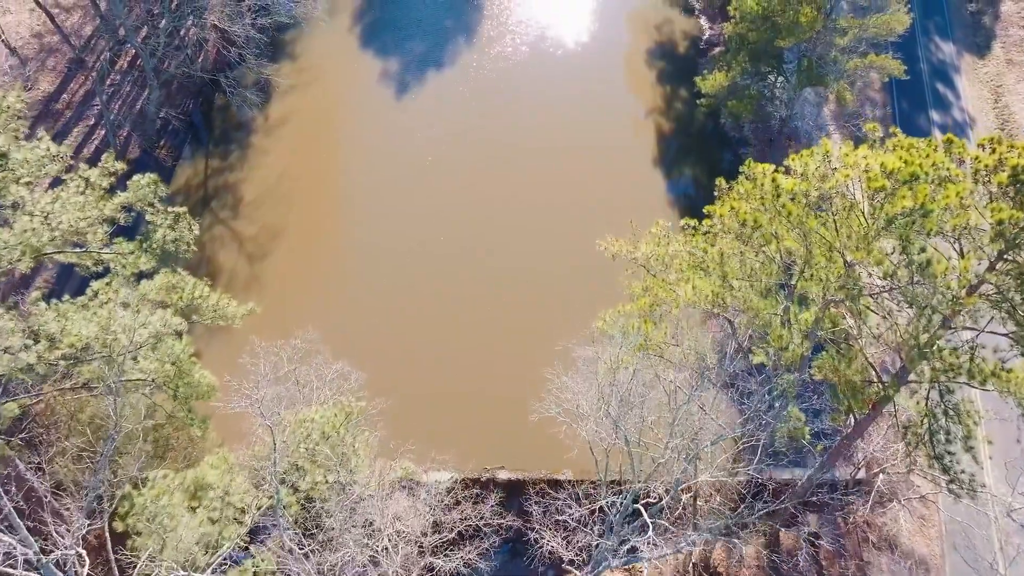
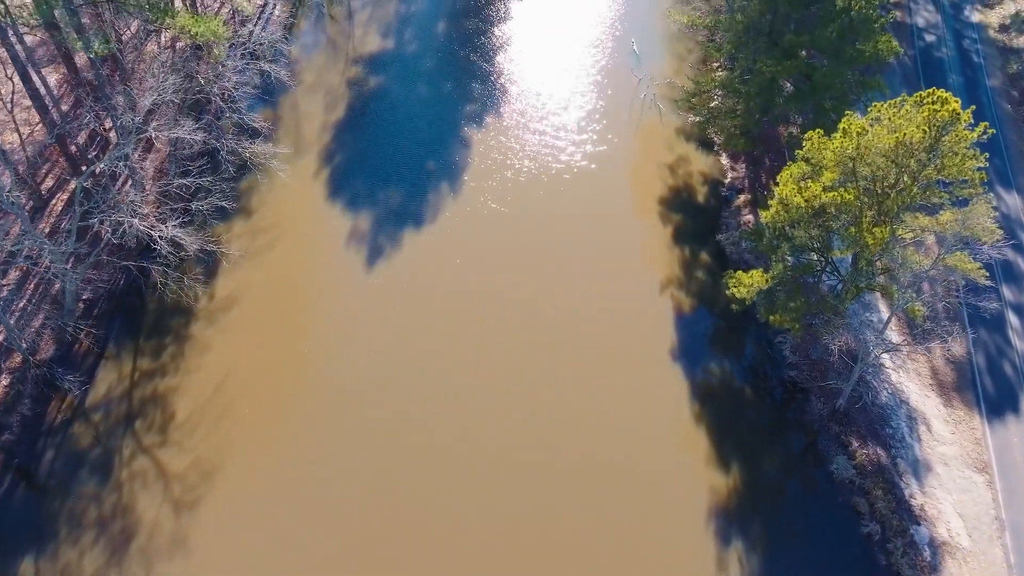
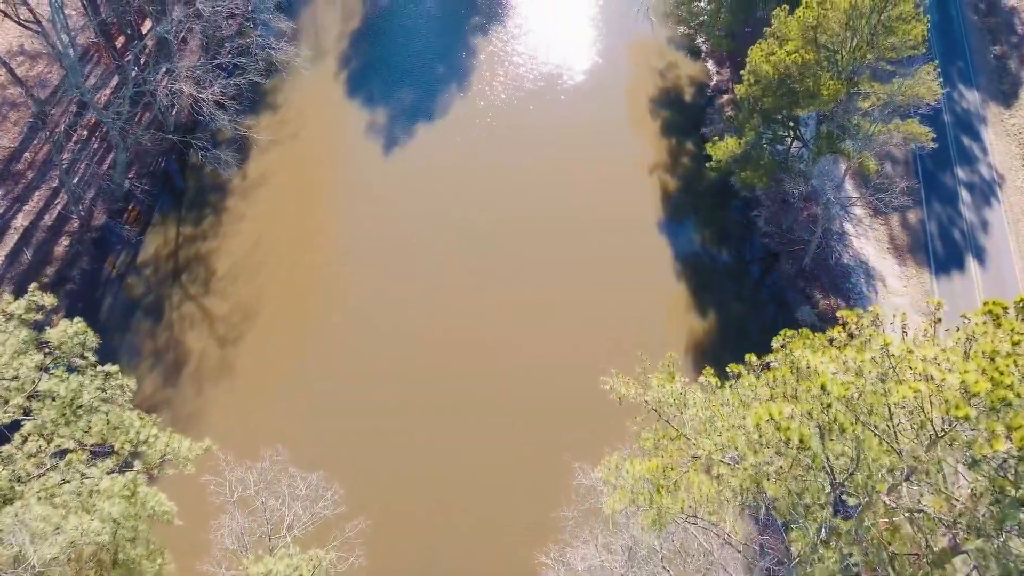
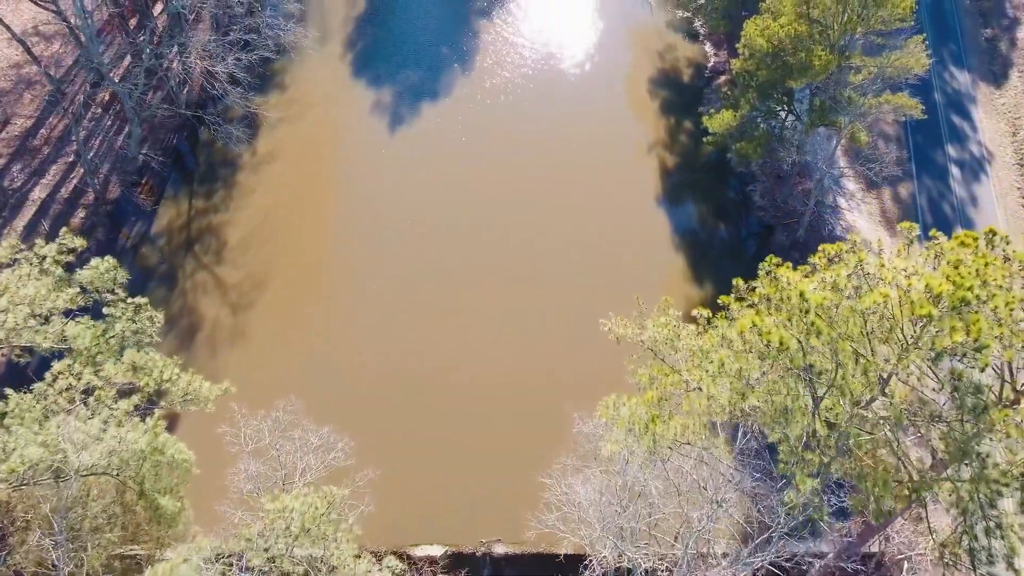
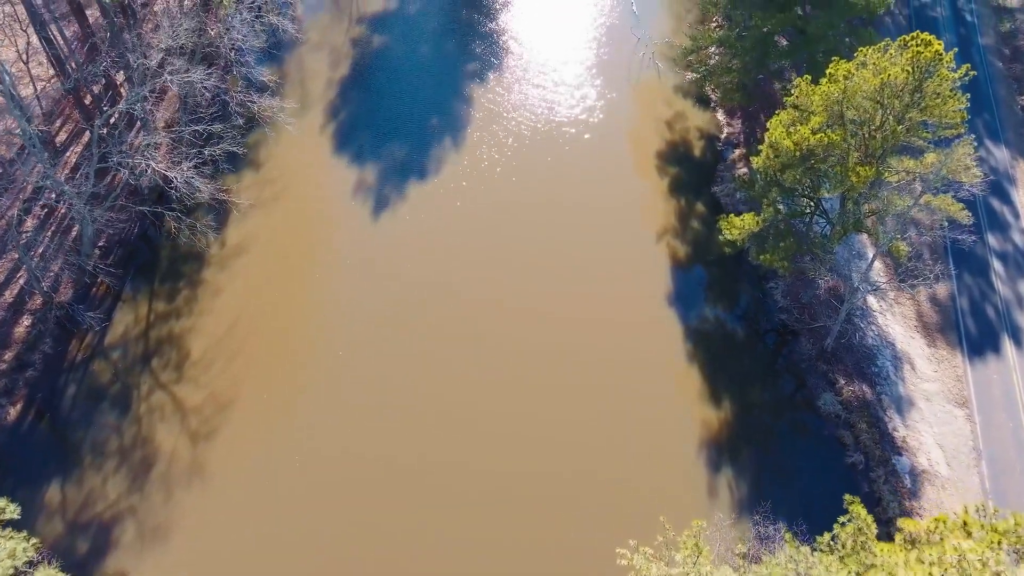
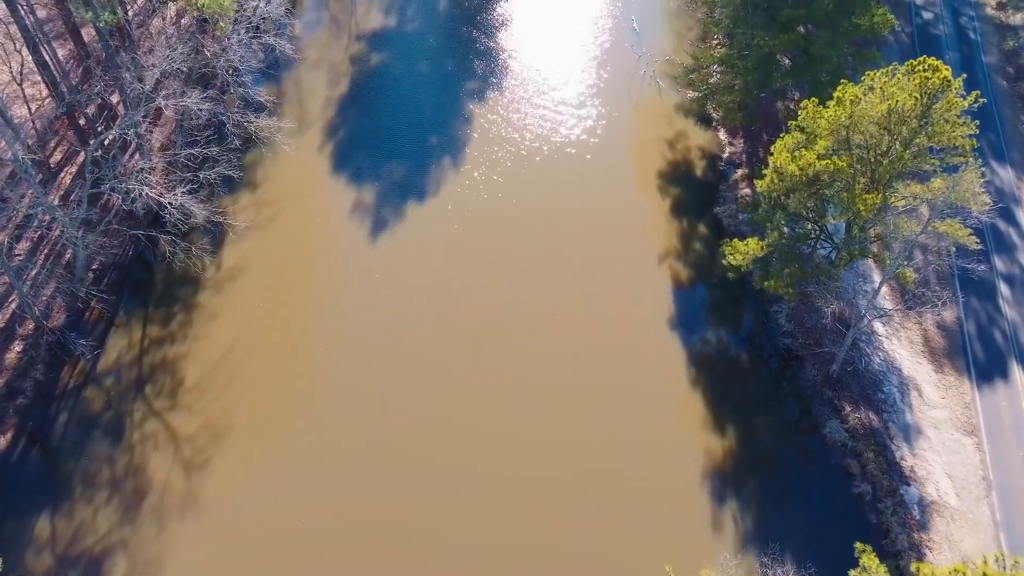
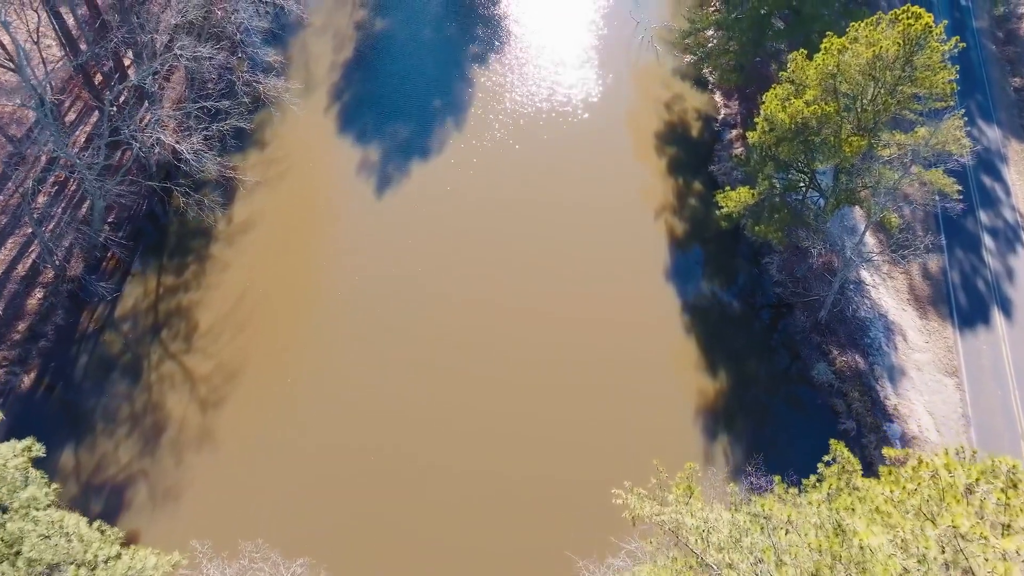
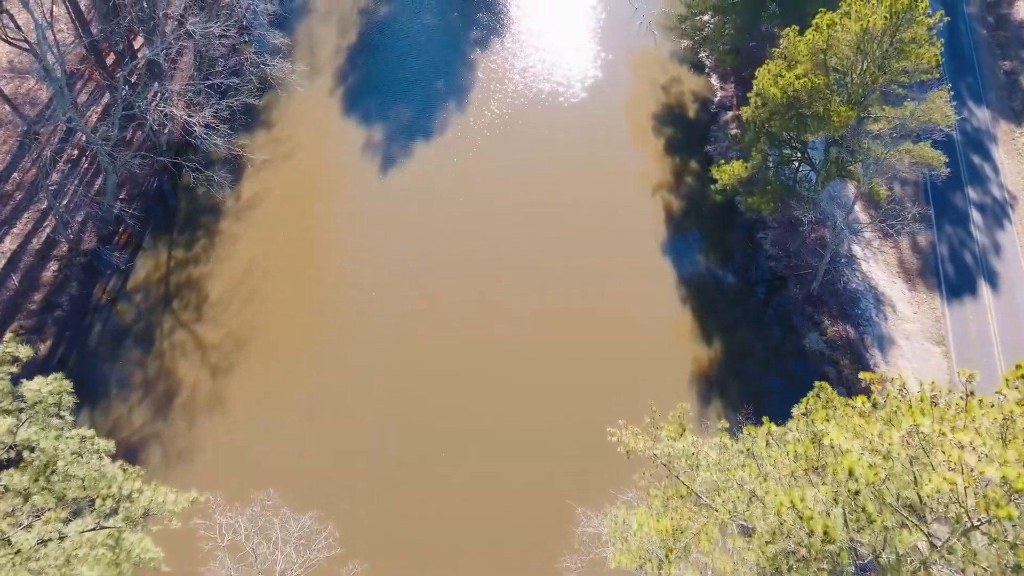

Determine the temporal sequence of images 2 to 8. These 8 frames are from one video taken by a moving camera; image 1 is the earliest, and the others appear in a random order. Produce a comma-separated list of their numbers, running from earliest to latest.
4, 3, 8, 7, 5, 6, 2
